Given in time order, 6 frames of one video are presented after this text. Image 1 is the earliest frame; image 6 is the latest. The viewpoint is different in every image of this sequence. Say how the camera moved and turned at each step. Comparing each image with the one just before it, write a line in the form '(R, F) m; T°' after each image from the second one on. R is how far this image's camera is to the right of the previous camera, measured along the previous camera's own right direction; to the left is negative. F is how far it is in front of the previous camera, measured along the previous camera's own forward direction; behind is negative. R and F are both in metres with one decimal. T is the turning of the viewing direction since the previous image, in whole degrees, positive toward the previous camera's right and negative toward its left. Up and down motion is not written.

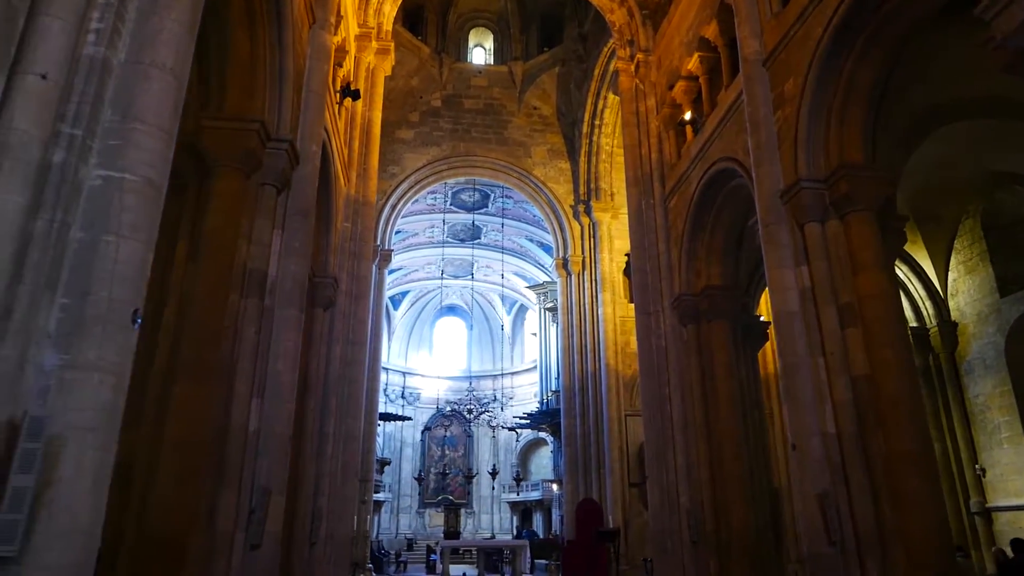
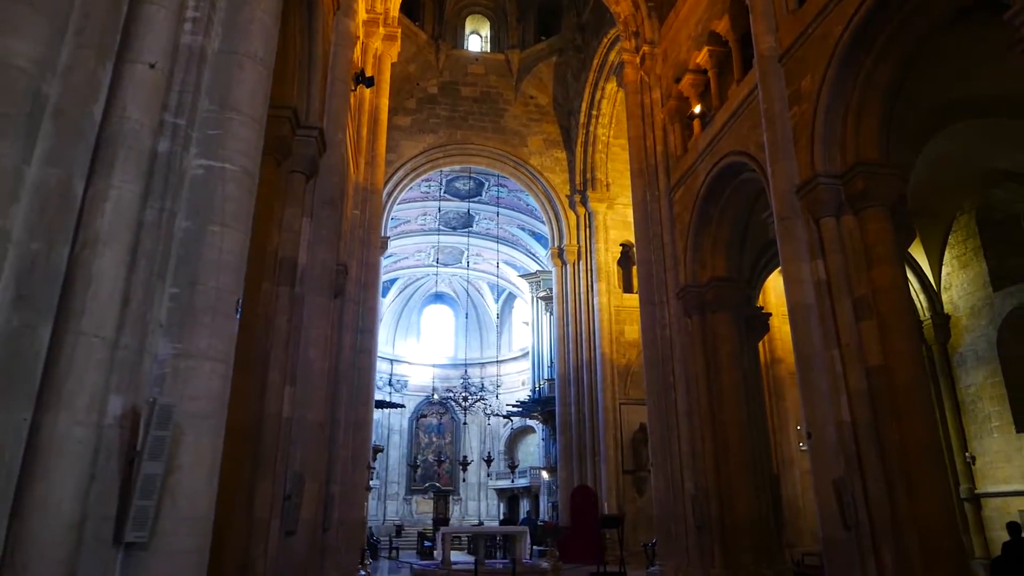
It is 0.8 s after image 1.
(-0.5, -0.1) m; +2°
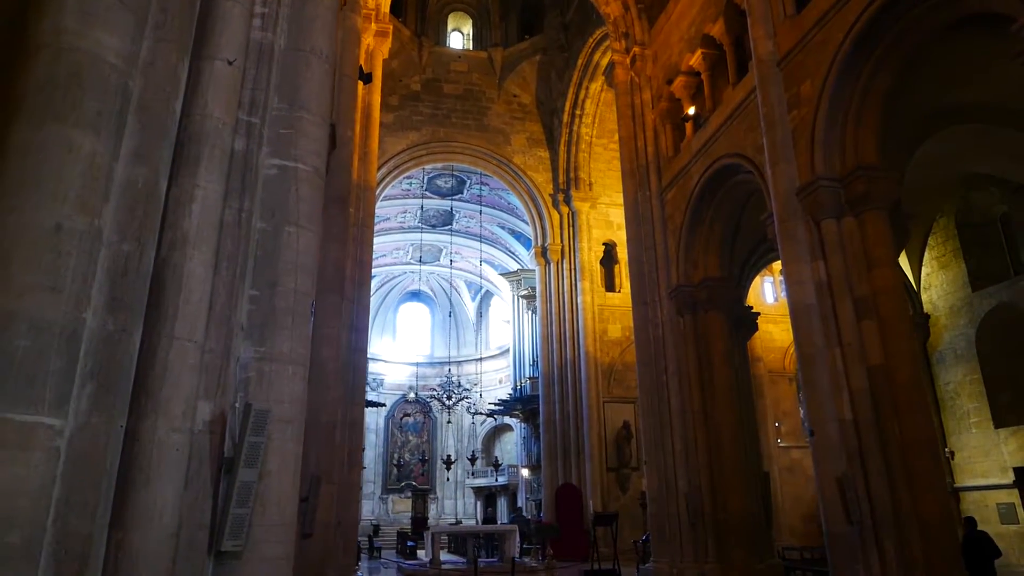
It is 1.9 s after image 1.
(-0.4, 0.0) m; +3°
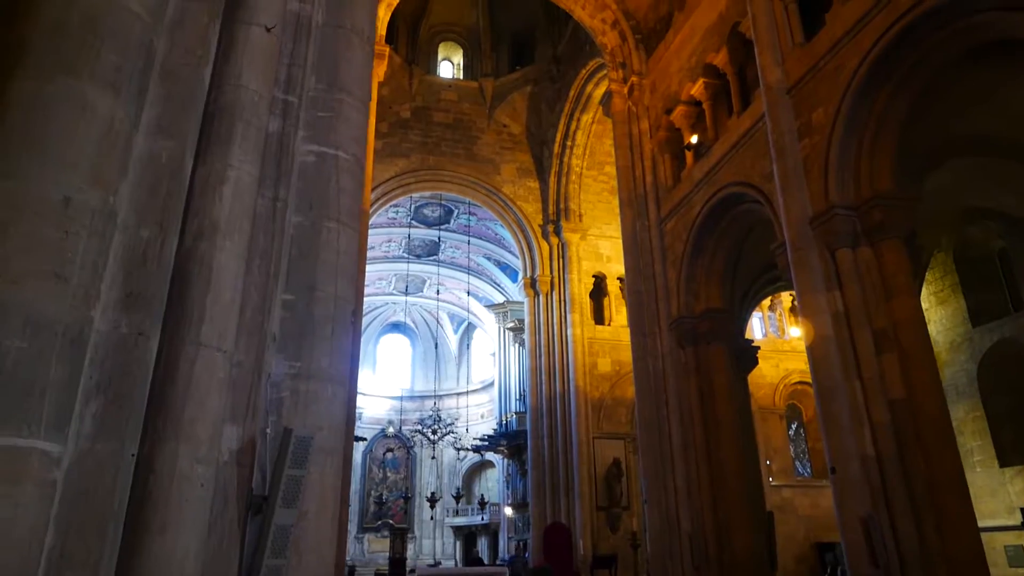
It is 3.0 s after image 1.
(-0.3, +0.3) m; +2°
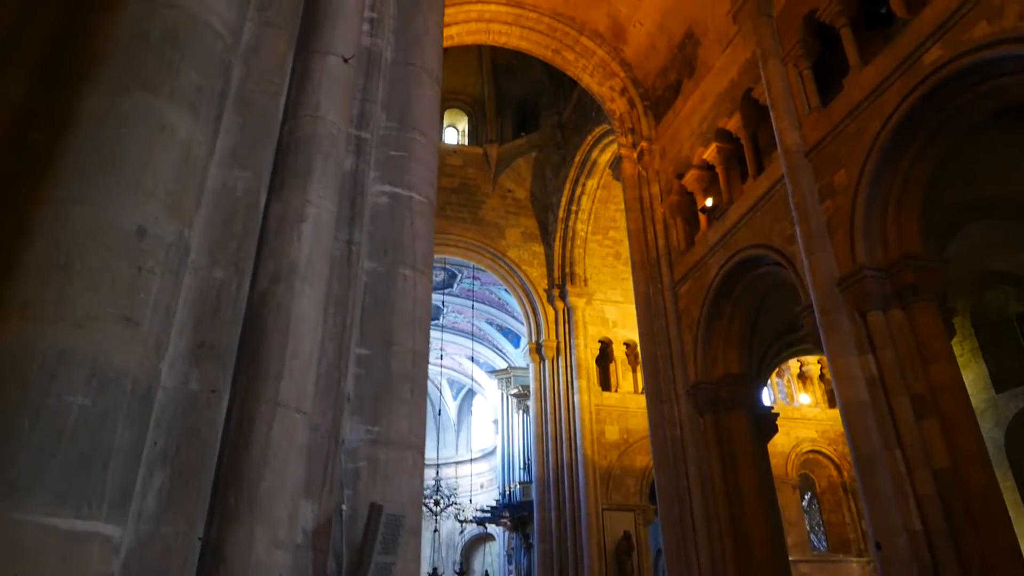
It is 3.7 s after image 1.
(-0.3, +0.2) m; +1°
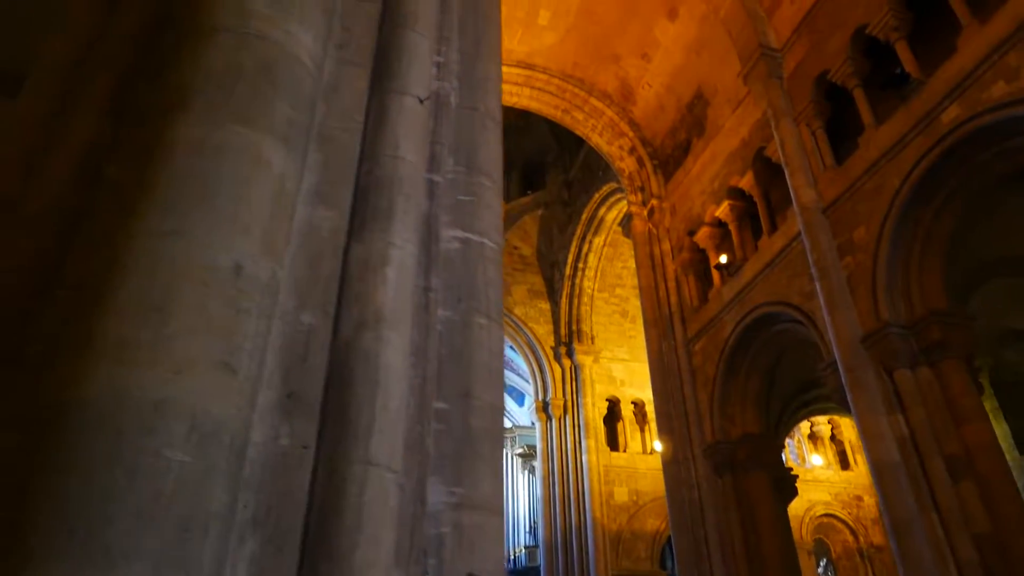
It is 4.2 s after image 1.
(-0.2, +0.1) m; 0°
